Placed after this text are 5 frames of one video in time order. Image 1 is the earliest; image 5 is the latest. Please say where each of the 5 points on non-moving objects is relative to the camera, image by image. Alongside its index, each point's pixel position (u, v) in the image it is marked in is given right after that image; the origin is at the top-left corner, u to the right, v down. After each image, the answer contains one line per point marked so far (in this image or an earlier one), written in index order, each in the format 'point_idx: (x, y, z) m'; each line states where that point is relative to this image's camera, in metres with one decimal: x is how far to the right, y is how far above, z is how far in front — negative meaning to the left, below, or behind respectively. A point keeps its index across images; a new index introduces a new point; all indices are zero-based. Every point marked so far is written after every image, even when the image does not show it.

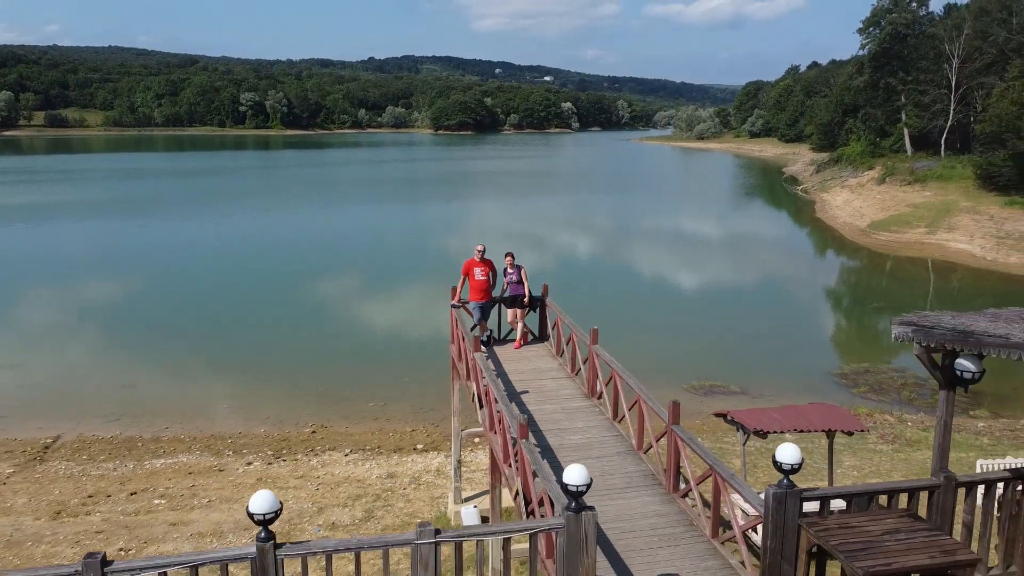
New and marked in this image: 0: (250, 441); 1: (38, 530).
0: (-3.4, -1.9, +9.9) m
1: (-4.3, -2.2, +7.4) m
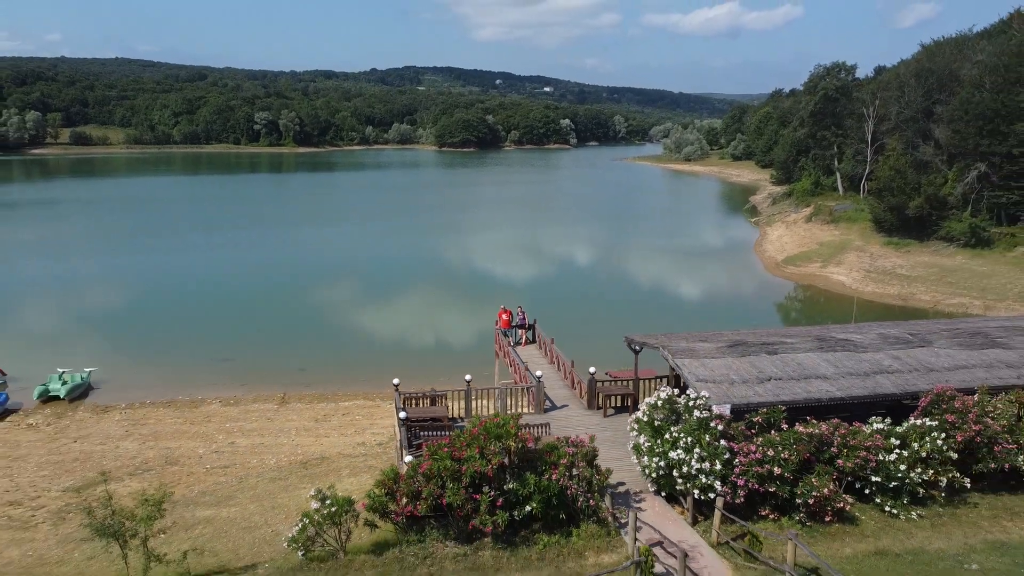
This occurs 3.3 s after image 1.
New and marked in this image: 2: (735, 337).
0: (-3.2, -2.6, +19.4) m
1: (-4.1, -2.9, +16.9) m
2: (+3.3, -0.7, +12.1) m
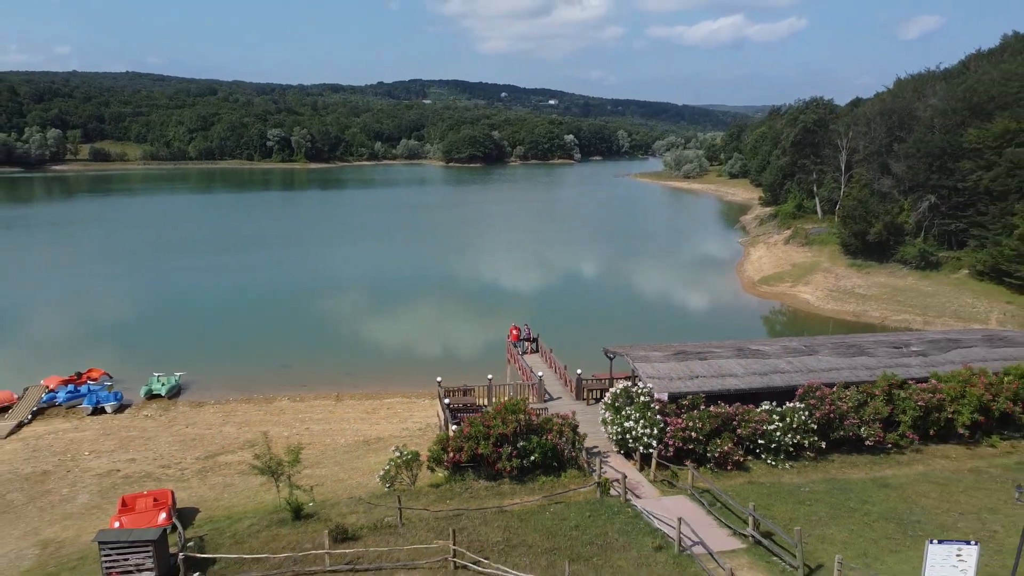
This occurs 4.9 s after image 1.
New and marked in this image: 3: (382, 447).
0: (-3.0, -3.2, +24.3) m
1: (-3.9, -3.4, +21.8) m
2: (+3.5, -1.3, +17.1) m
3: (-3.0, -3.6, +18.5) m
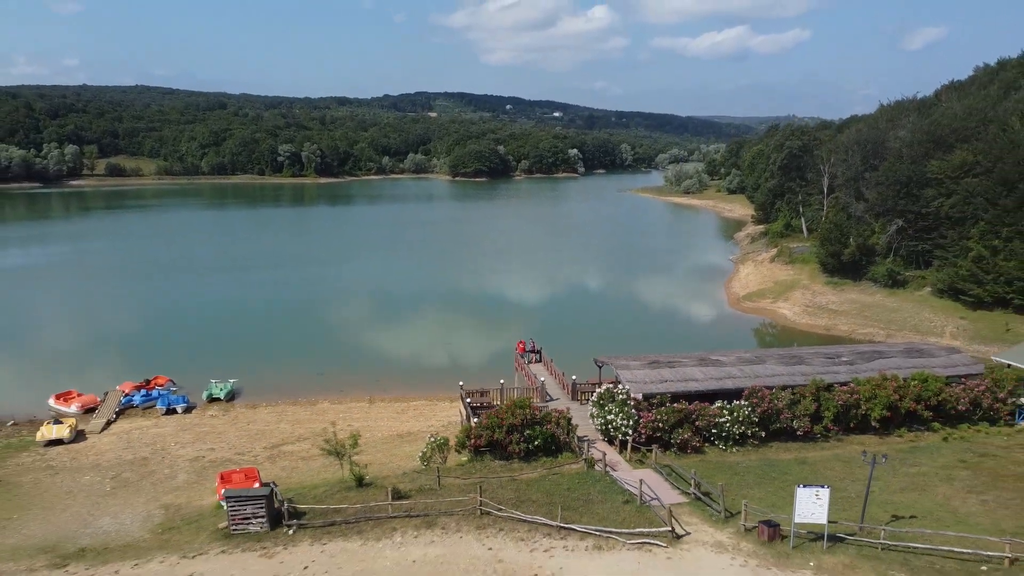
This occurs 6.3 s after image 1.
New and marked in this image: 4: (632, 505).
0: (-2.7, -3.9, +28.5) m
1: (-3.7, -4.1, +26.0) m
2: (+3.7, -1.8, +21.2) m
3: (-2.7, -4.2, +22.7) m
4: (+2.1, -3.9, +14.4) m
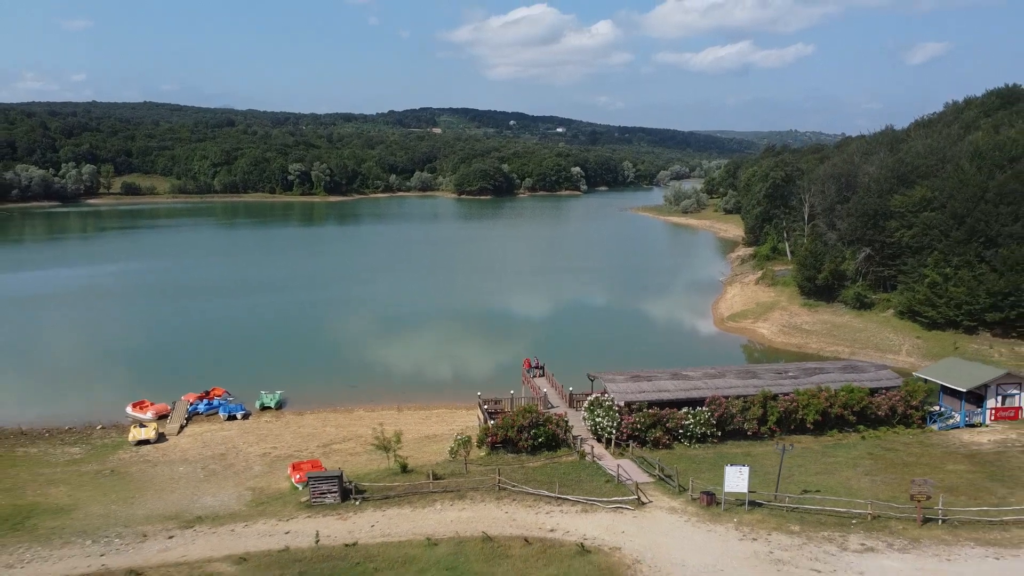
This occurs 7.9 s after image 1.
0: (-2.4, -4.9, +33.4) m
1: (-3.4, -5.1, +30.9) m
2: (+4.0, -2.7, +26.1) m
3: (-2.5, -5.1, +27.6) m
4: (+2.4, -4.6, +19.3) m
